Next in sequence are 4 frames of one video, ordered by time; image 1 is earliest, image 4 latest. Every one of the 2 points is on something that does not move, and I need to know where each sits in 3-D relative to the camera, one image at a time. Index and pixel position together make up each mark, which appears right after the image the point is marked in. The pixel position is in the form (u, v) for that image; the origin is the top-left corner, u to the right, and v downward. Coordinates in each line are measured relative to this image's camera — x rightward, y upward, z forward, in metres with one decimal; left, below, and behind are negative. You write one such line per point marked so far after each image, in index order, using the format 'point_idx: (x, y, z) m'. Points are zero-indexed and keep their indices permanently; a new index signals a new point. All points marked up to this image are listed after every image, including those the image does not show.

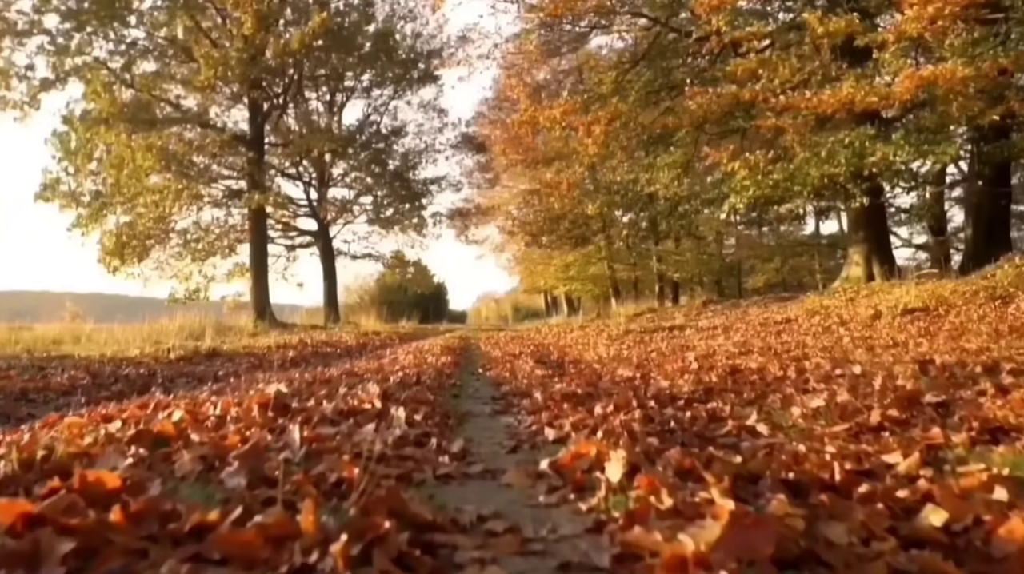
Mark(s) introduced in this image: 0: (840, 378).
0: (+1.7, -0.5, +5.0) m
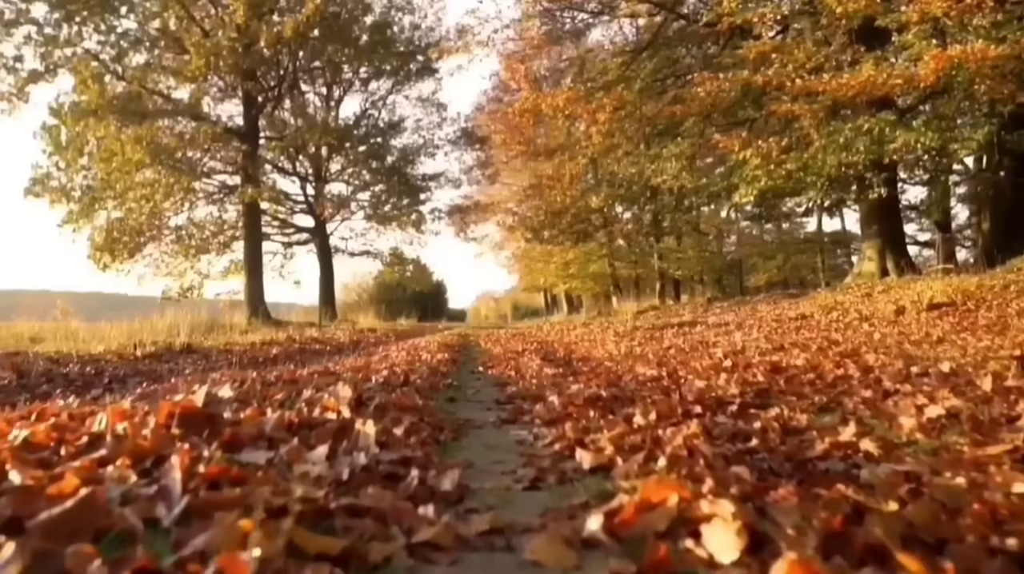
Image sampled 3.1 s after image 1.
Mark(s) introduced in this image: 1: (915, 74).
0: (+1.7, -0.4, +4.1) m
1: (+4.9, +2.6, +12.1) m
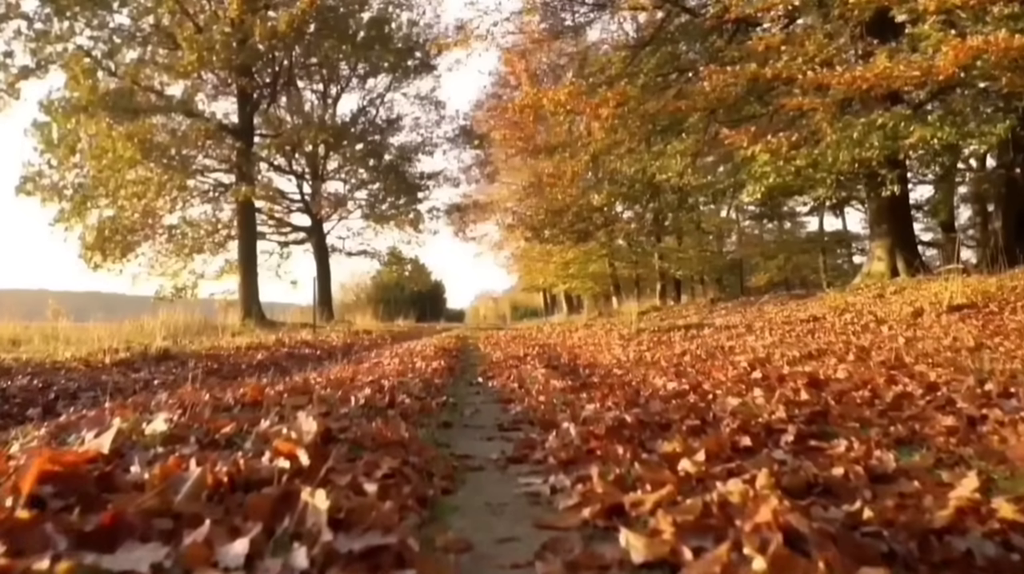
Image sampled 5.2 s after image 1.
0: (+1.8, -0.4, +3.5) m
1: (+4.9, +2.6, +11.4) m
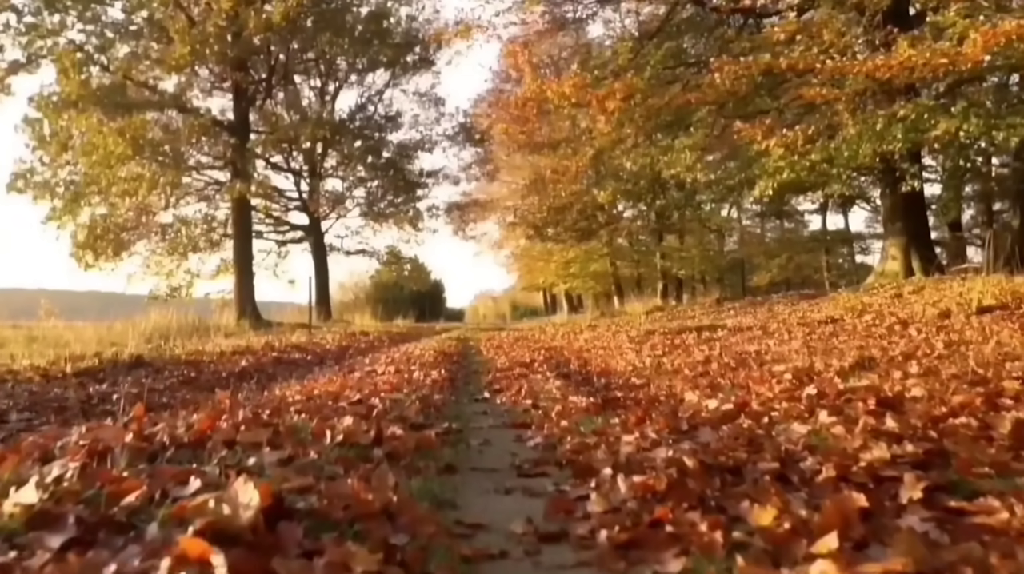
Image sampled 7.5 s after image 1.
0: (+1.8, -0.4, +2.7) m
1: (+5.0, +2.6, +10.6) m
